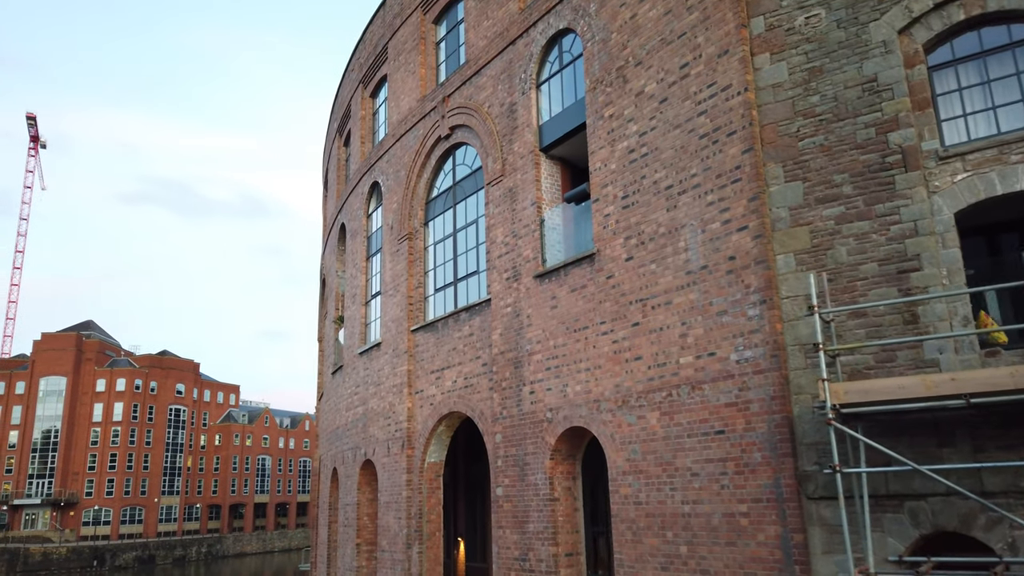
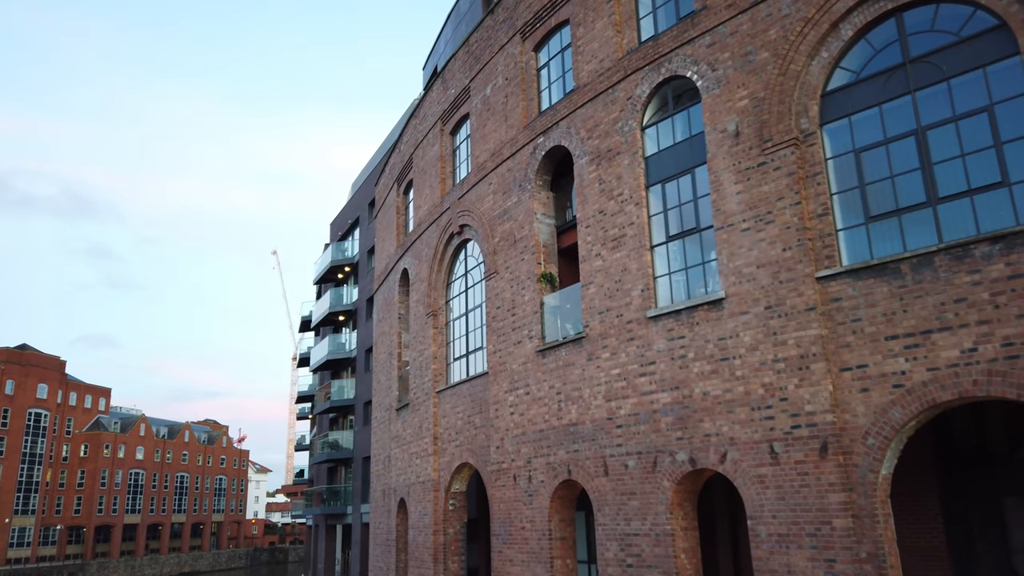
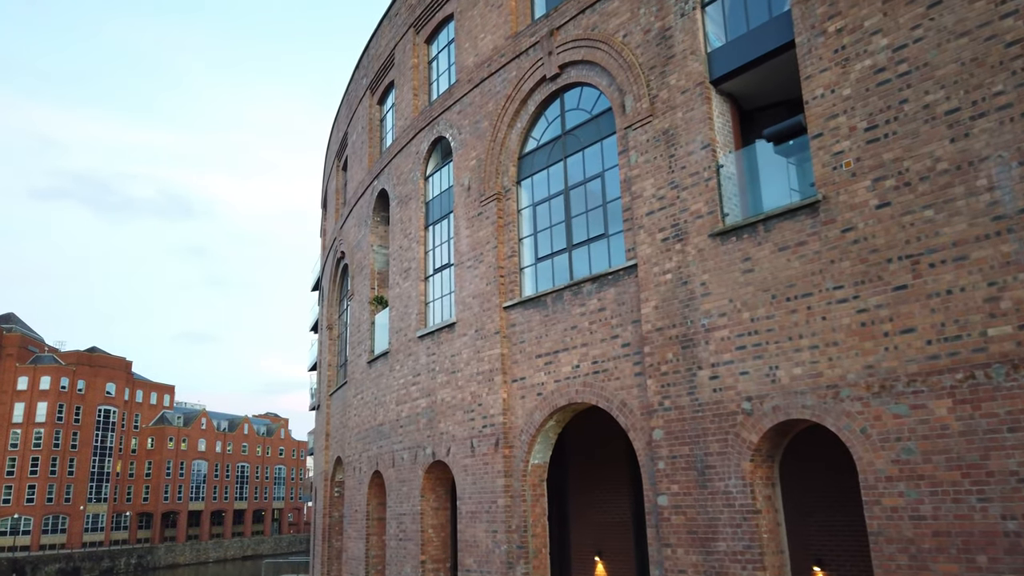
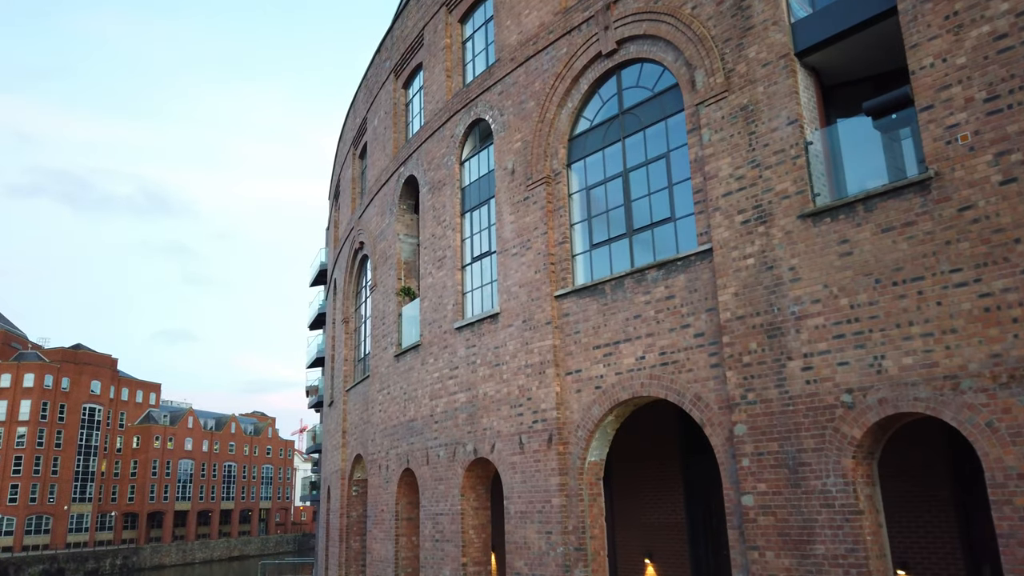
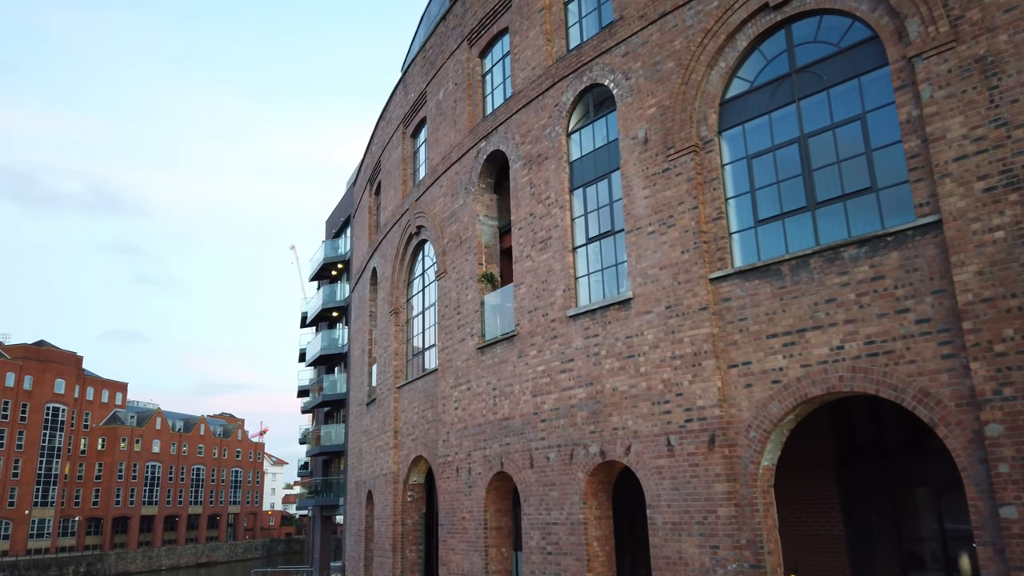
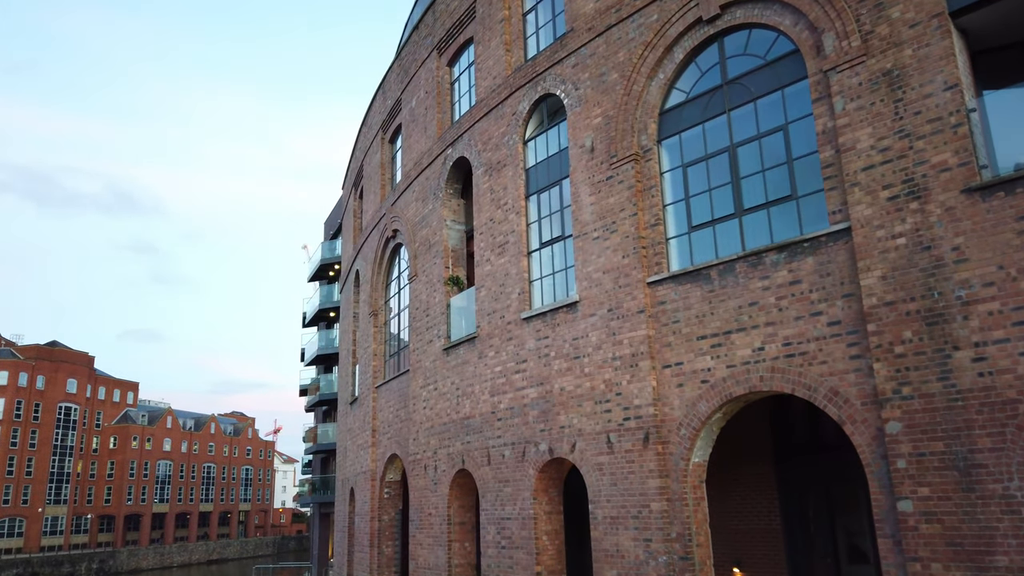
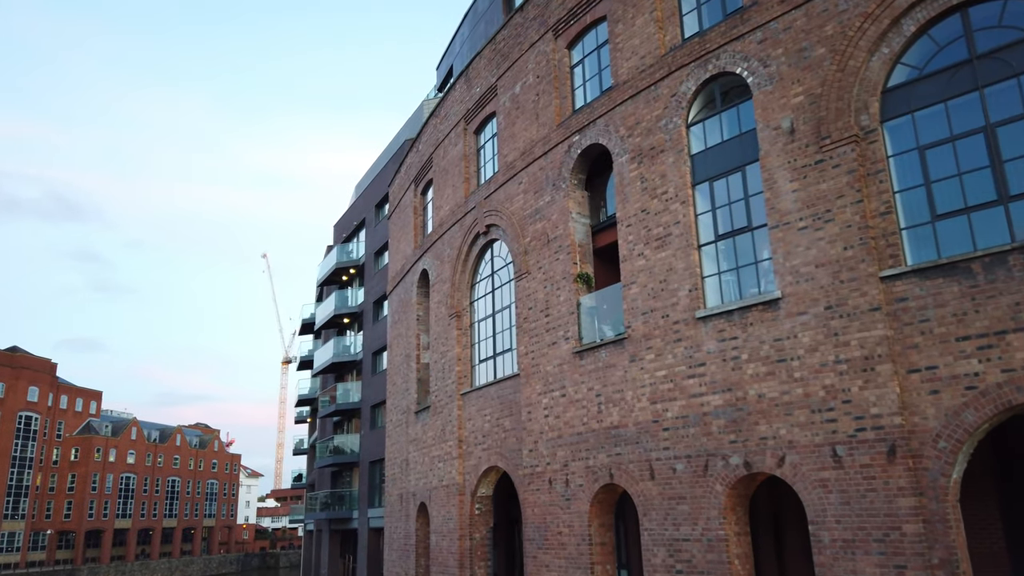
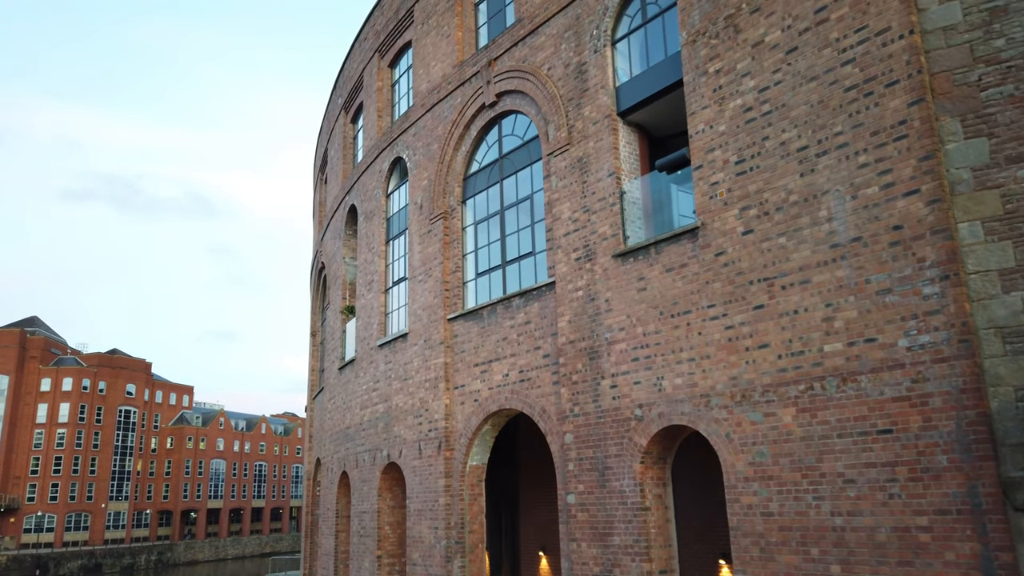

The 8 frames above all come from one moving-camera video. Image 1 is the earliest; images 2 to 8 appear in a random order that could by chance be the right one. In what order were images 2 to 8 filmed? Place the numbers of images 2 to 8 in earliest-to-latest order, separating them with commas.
8, 3, 4, 6, 5, 2, 7
